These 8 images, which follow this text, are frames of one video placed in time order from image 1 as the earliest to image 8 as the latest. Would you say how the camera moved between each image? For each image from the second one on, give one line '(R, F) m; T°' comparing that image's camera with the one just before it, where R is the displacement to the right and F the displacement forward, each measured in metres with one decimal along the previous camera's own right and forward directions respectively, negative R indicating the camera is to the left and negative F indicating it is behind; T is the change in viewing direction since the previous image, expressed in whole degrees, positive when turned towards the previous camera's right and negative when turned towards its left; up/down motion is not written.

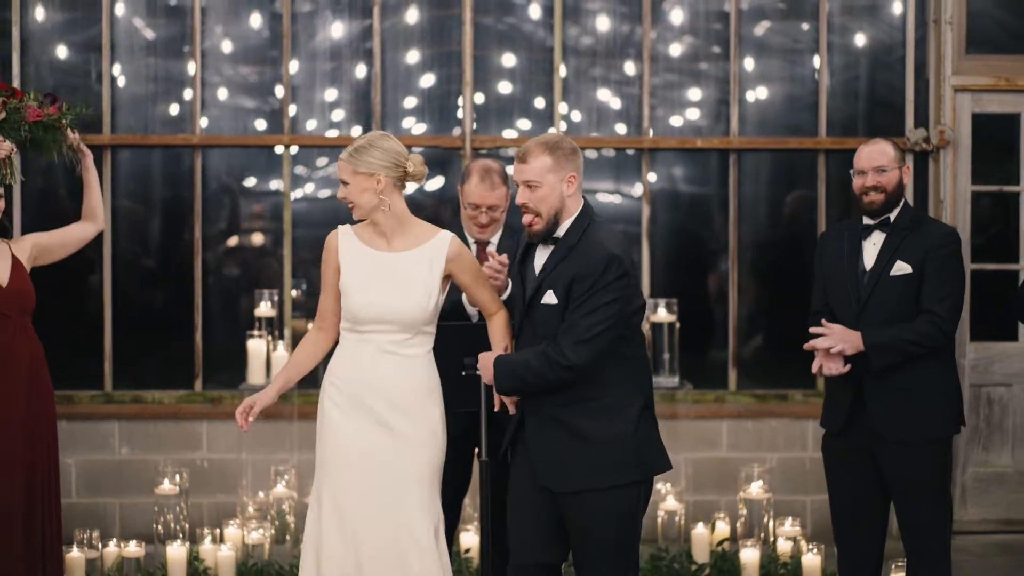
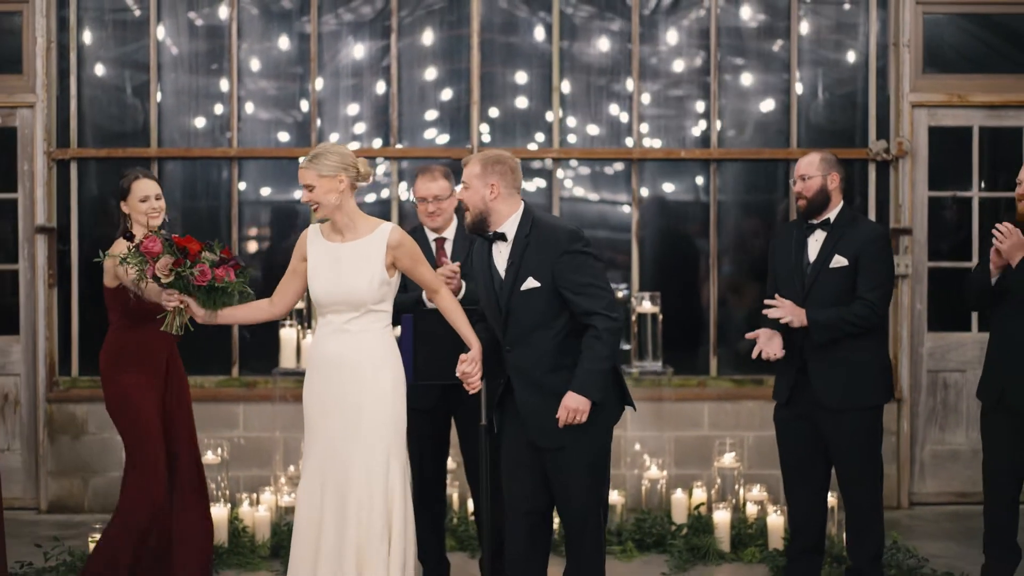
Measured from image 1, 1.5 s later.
(+0.1, -0.6) m; -1°
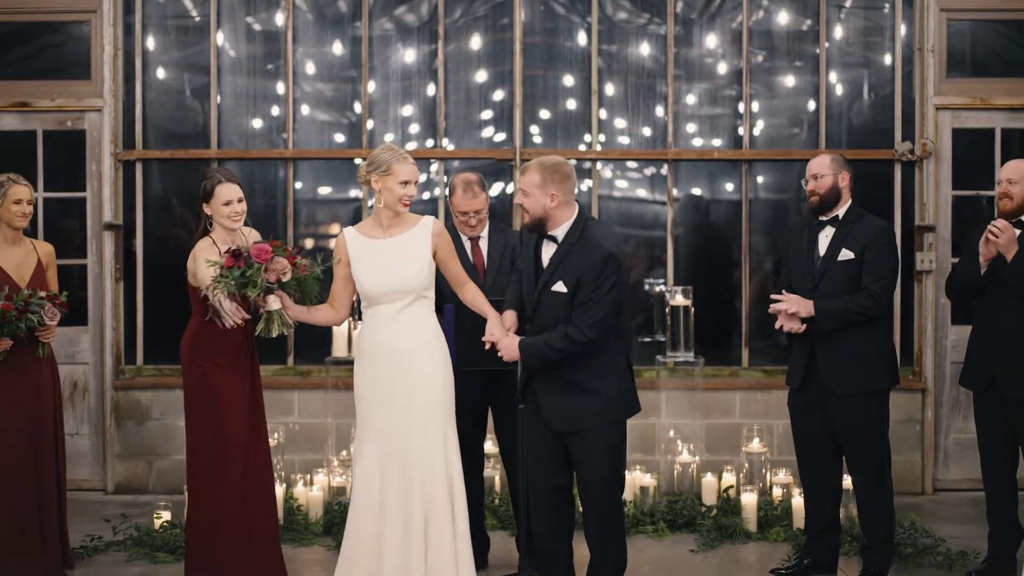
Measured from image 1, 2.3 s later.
(0.0, -0.3) m; -2°
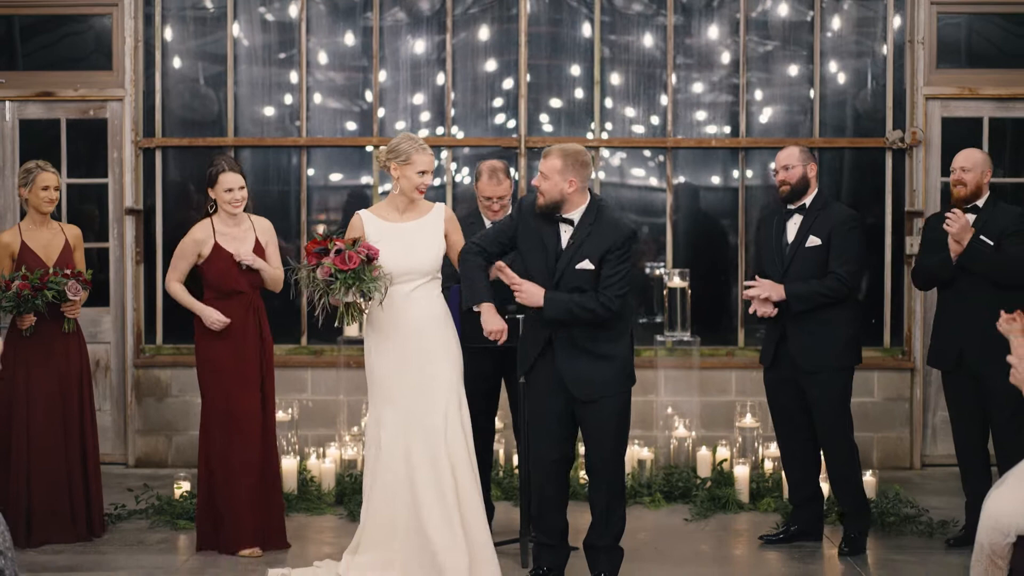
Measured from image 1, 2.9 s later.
(0.0, -0.3) m; -1°
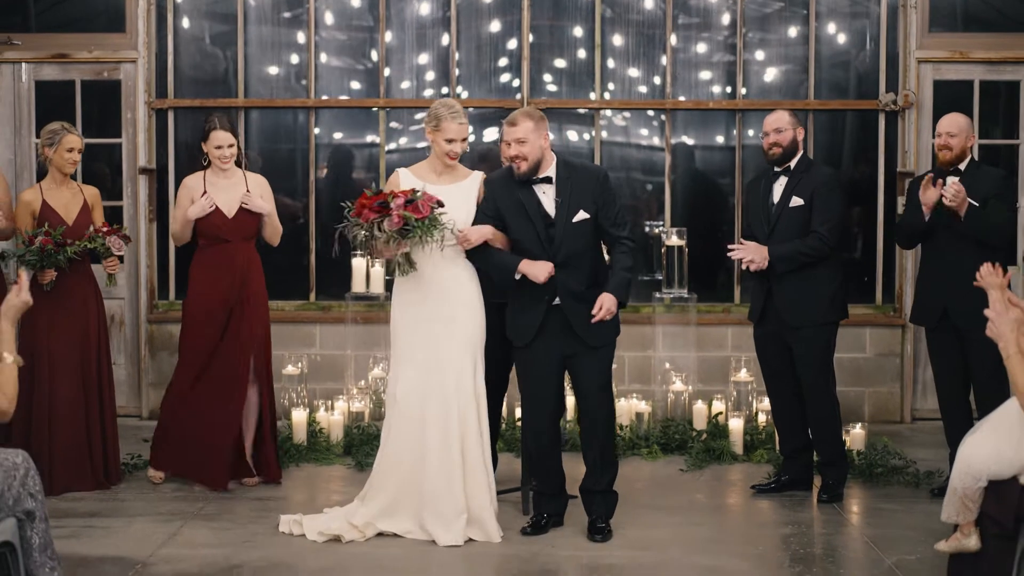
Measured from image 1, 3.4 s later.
(0.0, -0.2) m; 0°
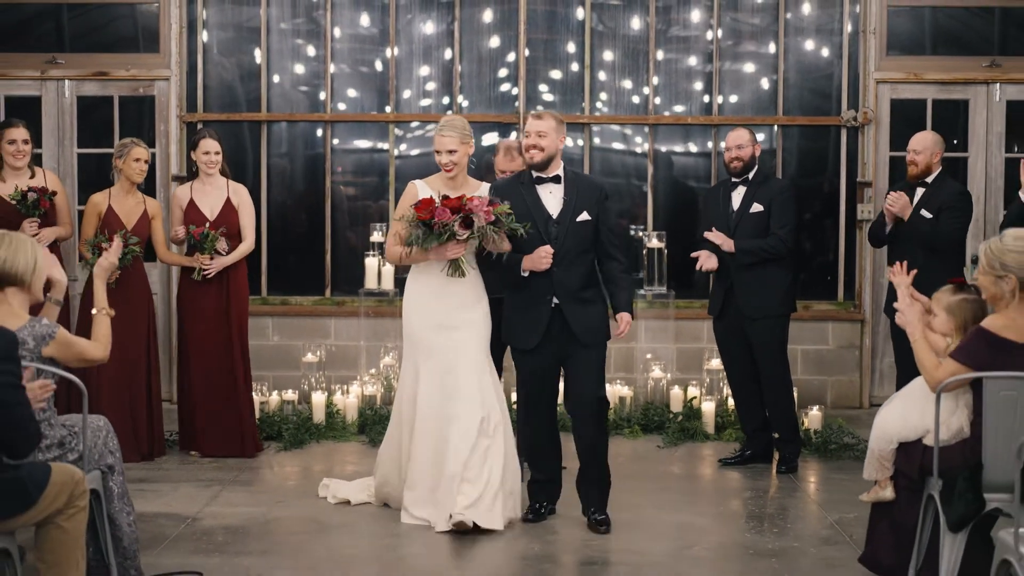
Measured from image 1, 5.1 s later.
(0.0, -0.7) m; 0°
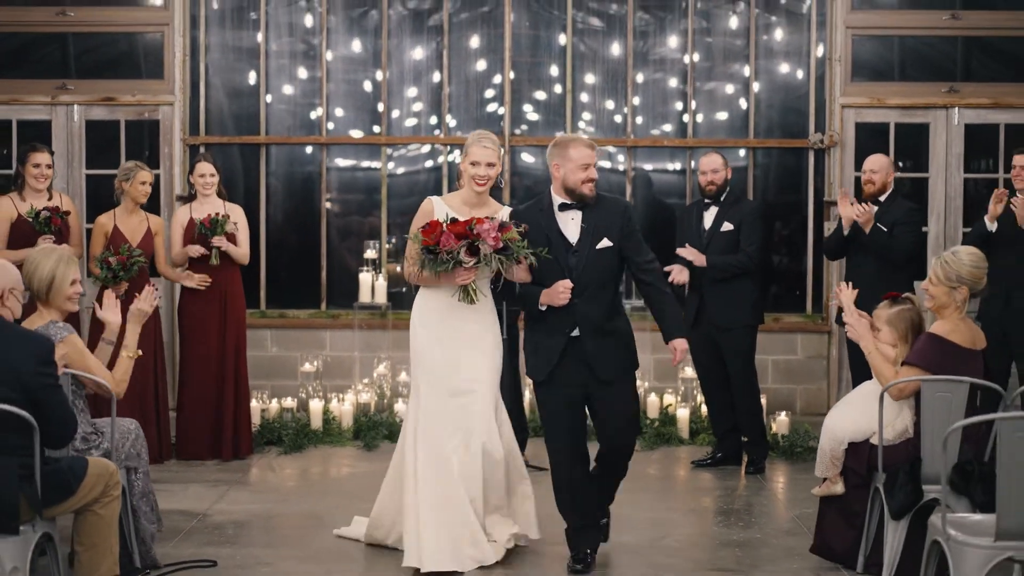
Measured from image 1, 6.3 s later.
(0.0, -0.4) m; +1°
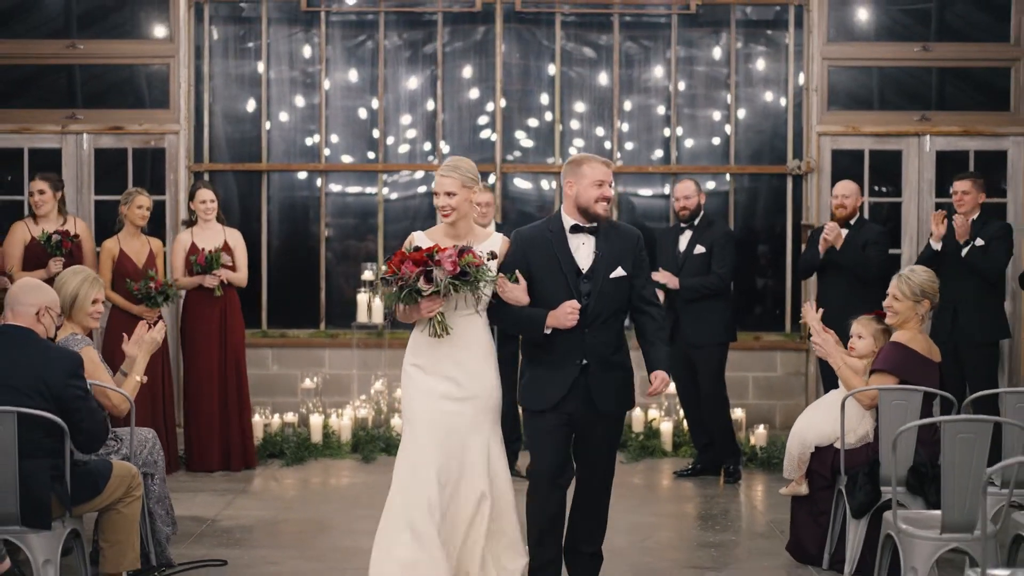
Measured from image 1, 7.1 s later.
(0.0, -0.4) m; 0°
